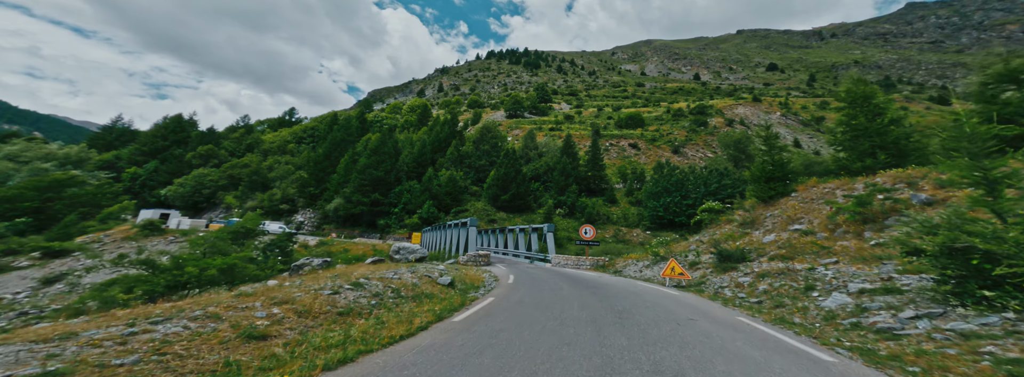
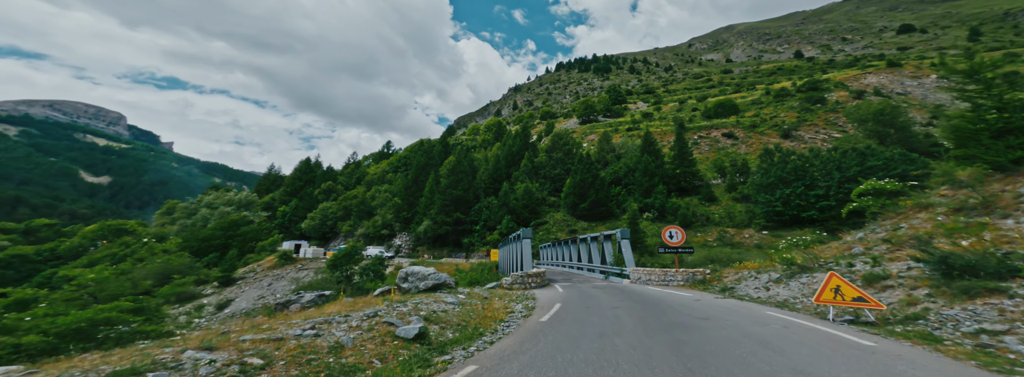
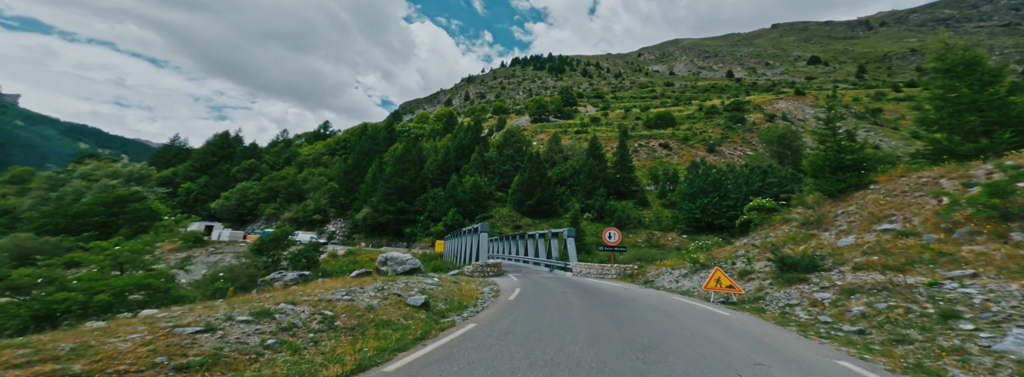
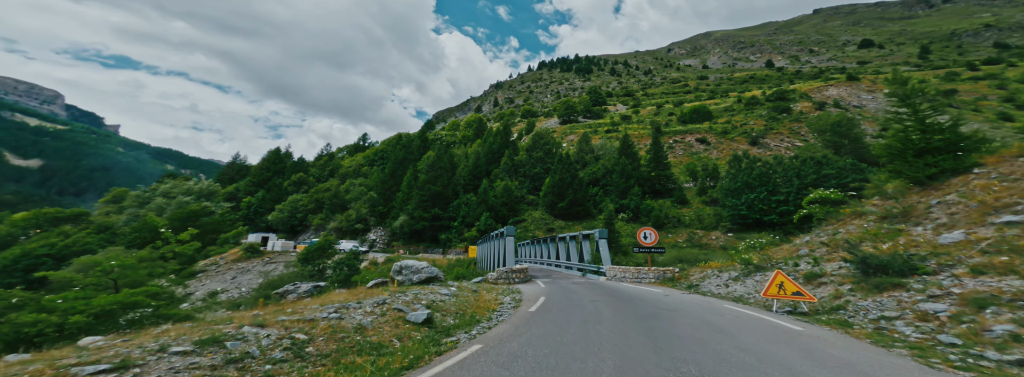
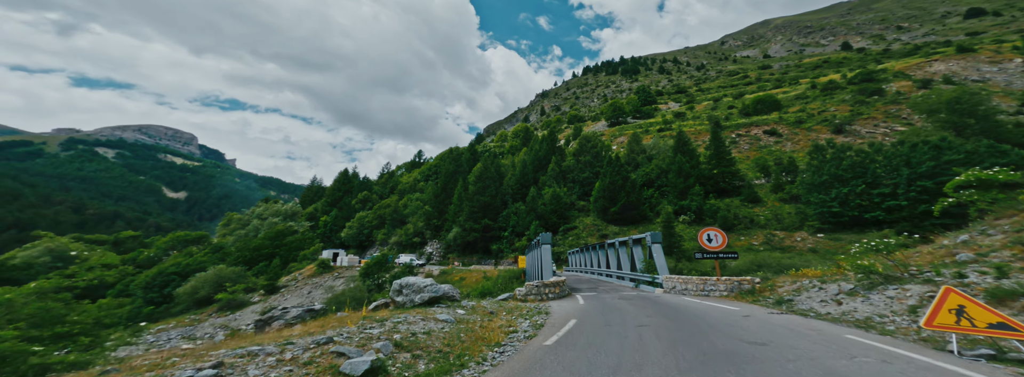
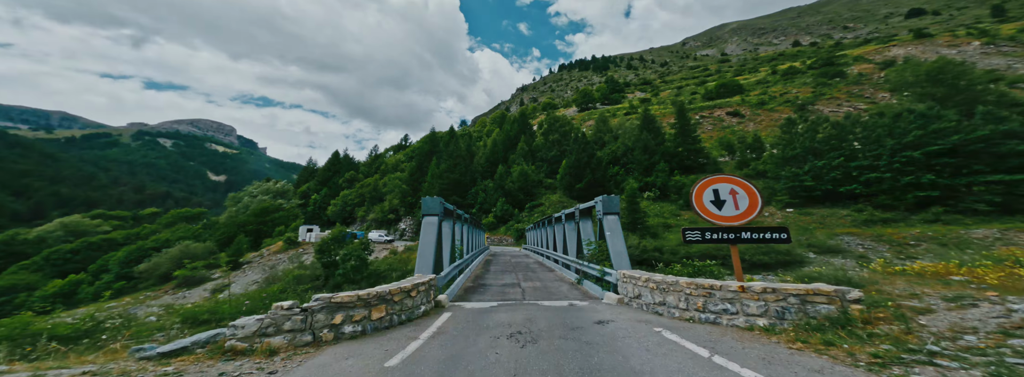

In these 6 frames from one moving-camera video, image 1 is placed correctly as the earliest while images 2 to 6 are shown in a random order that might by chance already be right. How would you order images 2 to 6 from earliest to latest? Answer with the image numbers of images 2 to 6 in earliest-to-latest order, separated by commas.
3, 4, 2, 5, 6
